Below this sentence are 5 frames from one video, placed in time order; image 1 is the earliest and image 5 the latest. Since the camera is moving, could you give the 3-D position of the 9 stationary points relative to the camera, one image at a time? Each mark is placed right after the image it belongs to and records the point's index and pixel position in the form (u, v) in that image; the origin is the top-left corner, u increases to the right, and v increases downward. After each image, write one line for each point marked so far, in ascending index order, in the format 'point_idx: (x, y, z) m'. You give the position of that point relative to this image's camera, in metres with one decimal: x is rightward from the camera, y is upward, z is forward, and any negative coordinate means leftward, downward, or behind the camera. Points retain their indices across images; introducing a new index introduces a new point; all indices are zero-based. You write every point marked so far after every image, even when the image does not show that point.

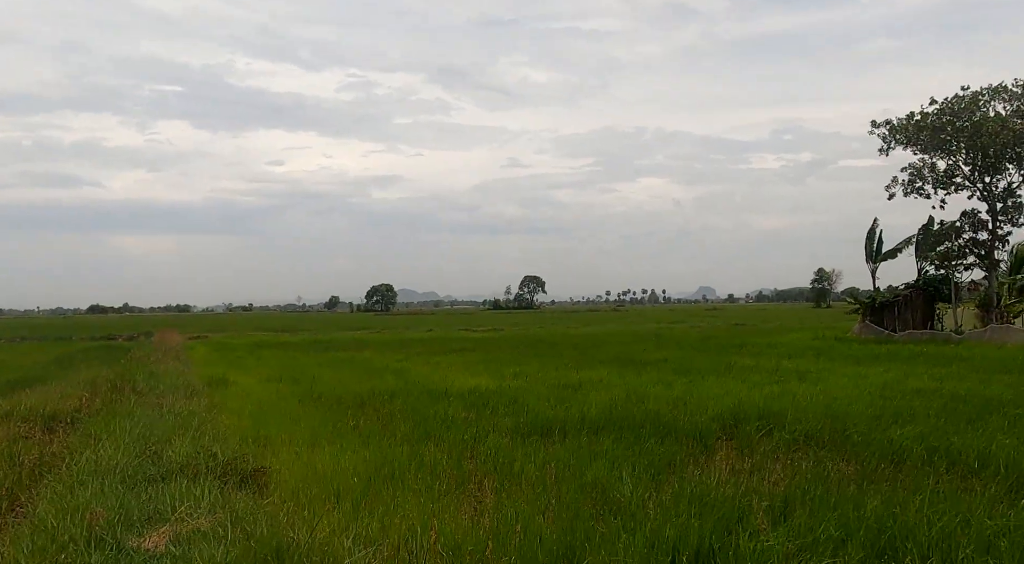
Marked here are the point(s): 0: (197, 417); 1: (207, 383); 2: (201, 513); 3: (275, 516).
0: (-3.3, -1.4, +9.1) m
1: (-4.4, -1.4, +12.3) m
2: (-2.2, -1.6, +5.9) m
3: (-1.6, -1.6, +5.8) m
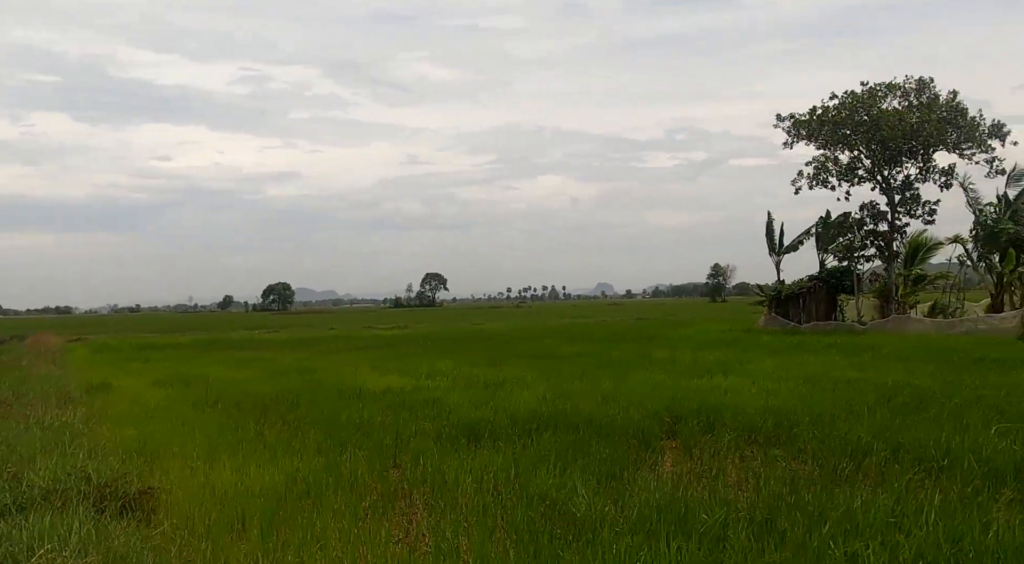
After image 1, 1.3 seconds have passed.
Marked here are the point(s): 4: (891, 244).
0: (-4.1, -1.4, +8.2) m
1: (-5.6, -1.4, +11.3) m
2: (-2.6, -1.6, +5.2) m
3: (-2.0, -1.6, +5.1) m
4: (+8.1, +0.8, +18.5) m
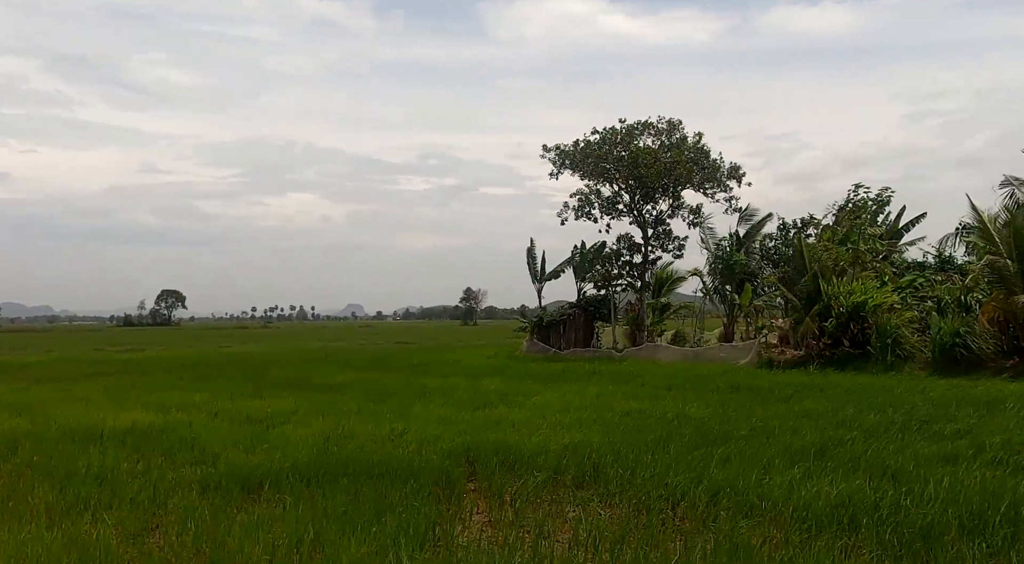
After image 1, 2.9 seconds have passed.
0: (-6.0, -1.5, +6.2) m
1: (-8.2, -1.5, +8.8) m
2: (-3.7, -1.6, +3.8) m
3: (-3.1, -1.6, +3.9) m
4: (+2.9, +0.1, +19.6) m
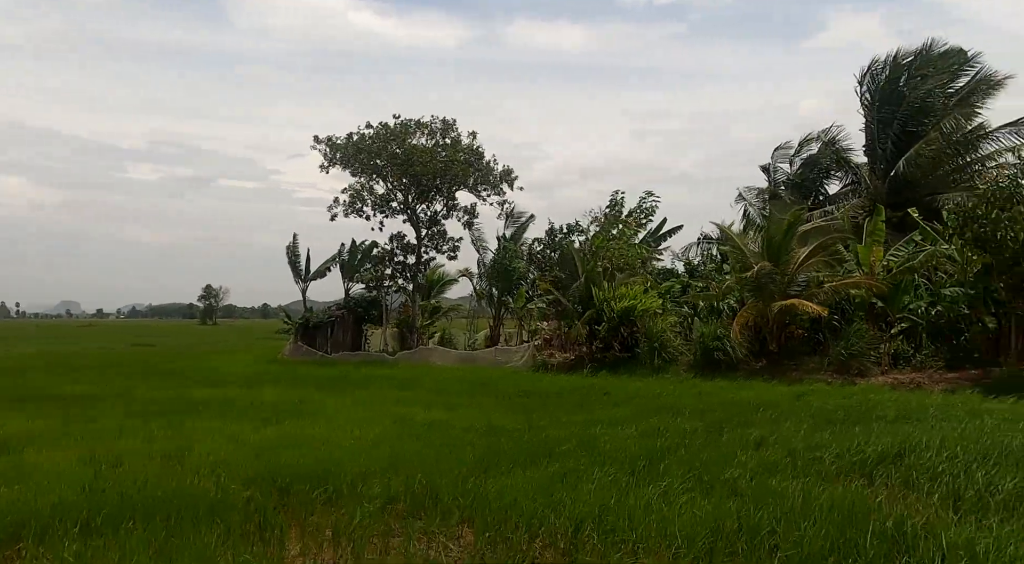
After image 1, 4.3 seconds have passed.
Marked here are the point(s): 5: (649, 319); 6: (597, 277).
0: (-5.4, -1.5, +6.5) m
1: (-7.5, -1.5, +9.3) m
2: (-3.2, -1.7, +4.0) m
3: (-2.6, -1.7, +4.1) m
4: (+4.0, +0.1, +19.6) m
5: (+3.1, -0.8, +19.4) m
6: (+2.1, +0.1, +20.6) m
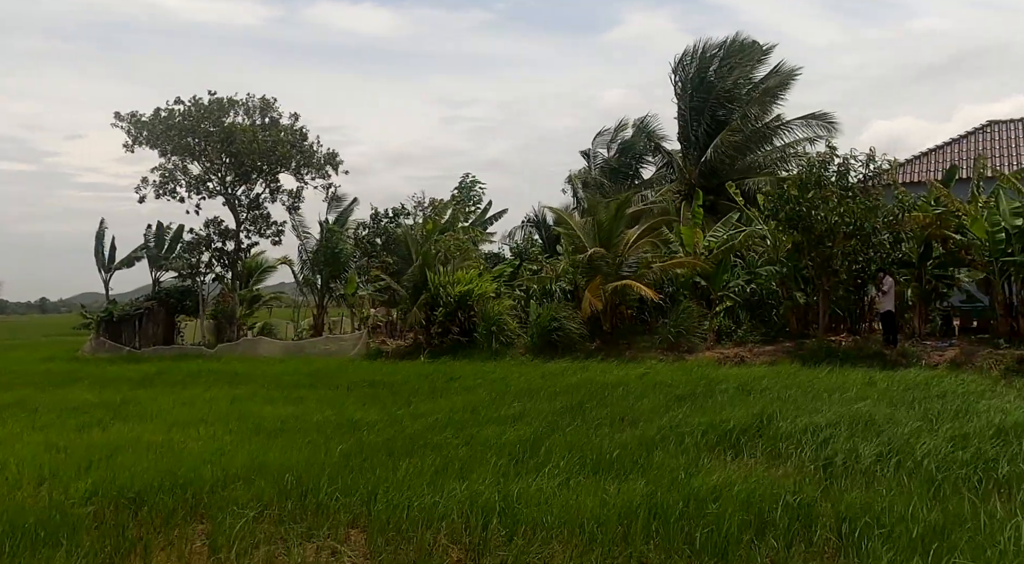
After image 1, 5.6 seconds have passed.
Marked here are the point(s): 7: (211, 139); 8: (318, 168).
0: (-5.0, -1.5, +7.2) m
1: (-6.8, -1.5, +10.1) m
2: (-3.1, -1.7, +4.5) m
3: (-2.5, -1.7, +4.5) m
4: (+5.8, +0.1, +19.2) m
5: (+4.8, -0.8, +19.1) m
6: (+3.9, +0.2, +20.3) m
7: (-6.0, +2.9, +17.4) m
8: (-4.2, +2.5, +18.9) m
